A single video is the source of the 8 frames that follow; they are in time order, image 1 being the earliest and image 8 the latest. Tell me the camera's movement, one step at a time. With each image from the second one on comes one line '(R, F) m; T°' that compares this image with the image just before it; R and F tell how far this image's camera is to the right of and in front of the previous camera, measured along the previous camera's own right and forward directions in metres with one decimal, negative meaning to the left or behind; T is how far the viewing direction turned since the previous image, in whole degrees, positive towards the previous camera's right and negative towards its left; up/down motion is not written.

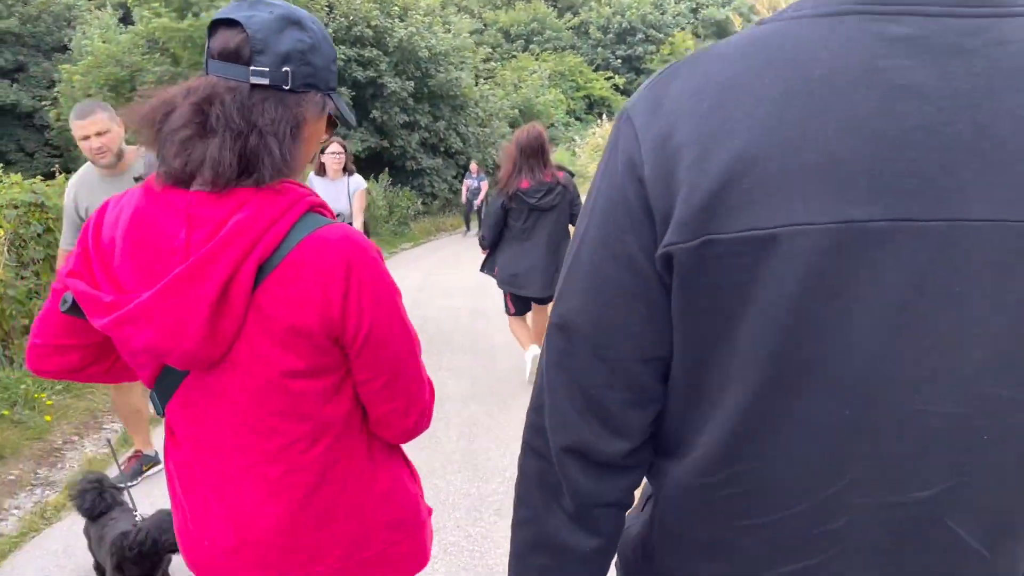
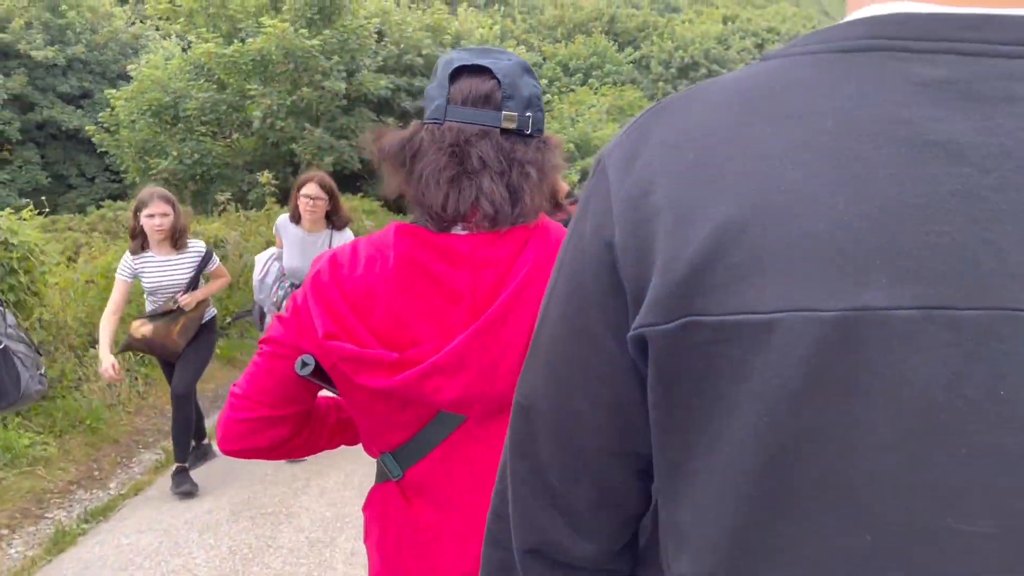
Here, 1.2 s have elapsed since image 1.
(+0.1, +1.0) m; -4°
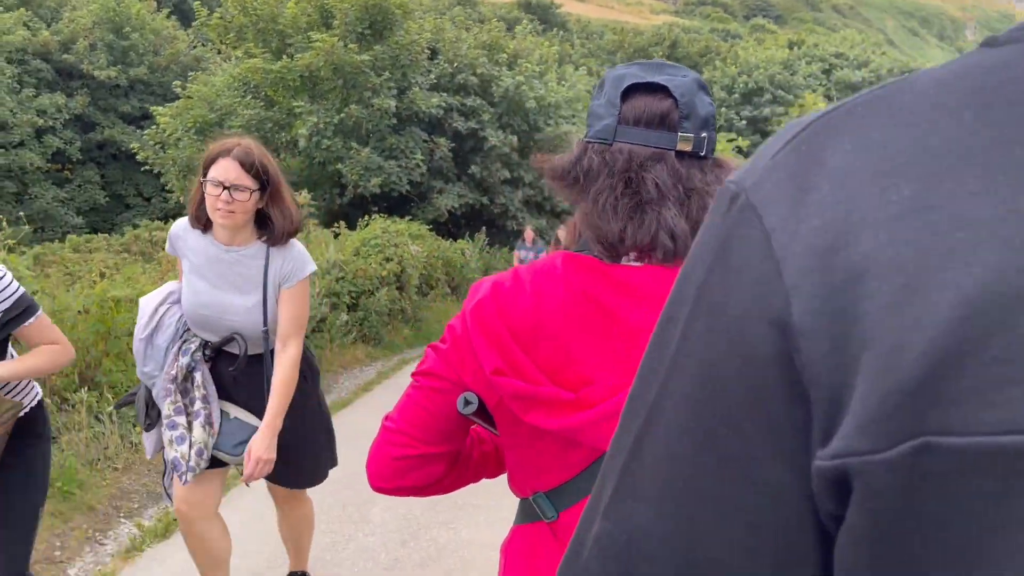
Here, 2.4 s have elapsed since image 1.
(-0.1, +1.0) m; -4°
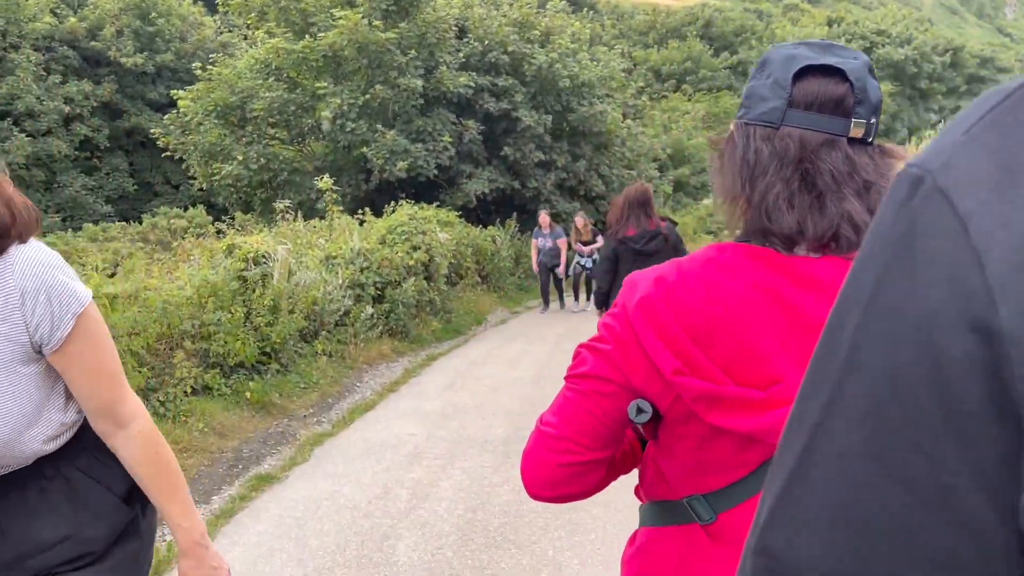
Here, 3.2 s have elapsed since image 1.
(-0.1, +0.6) m; -2°
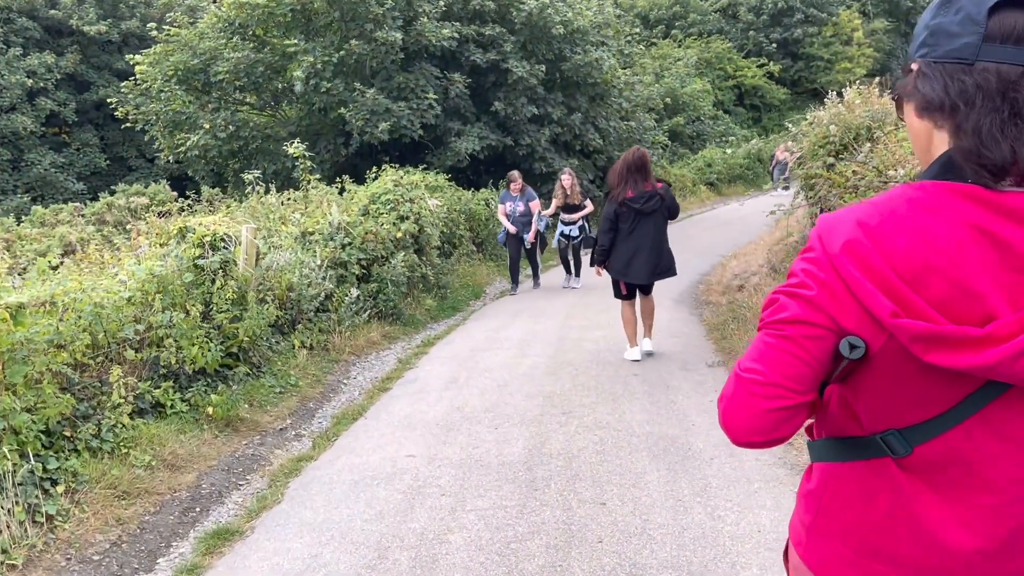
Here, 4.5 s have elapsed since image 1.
(-0.1, +1.0) m; +1°
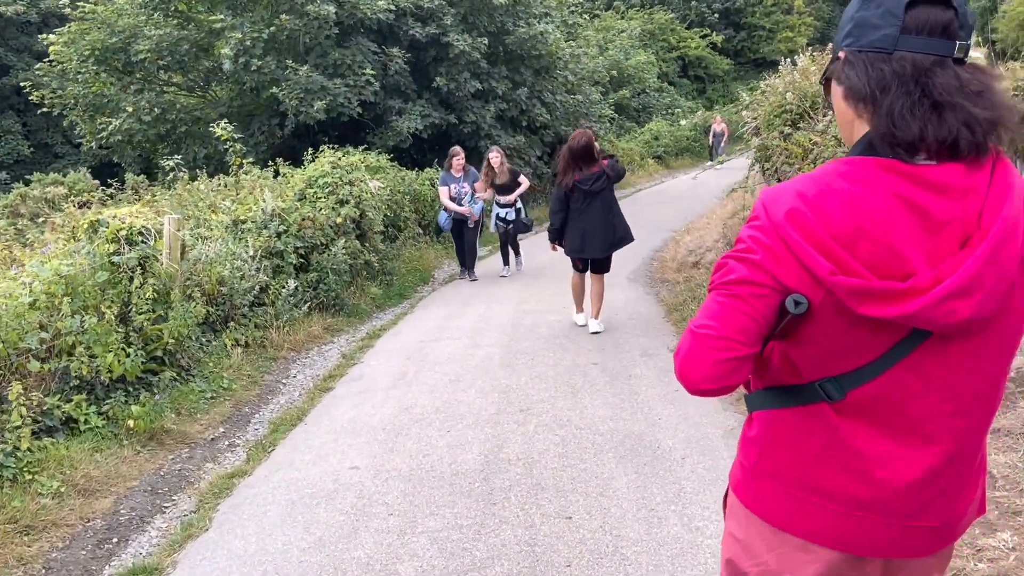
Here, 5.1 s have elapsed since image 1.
(0.0, +0.4) m; +3°
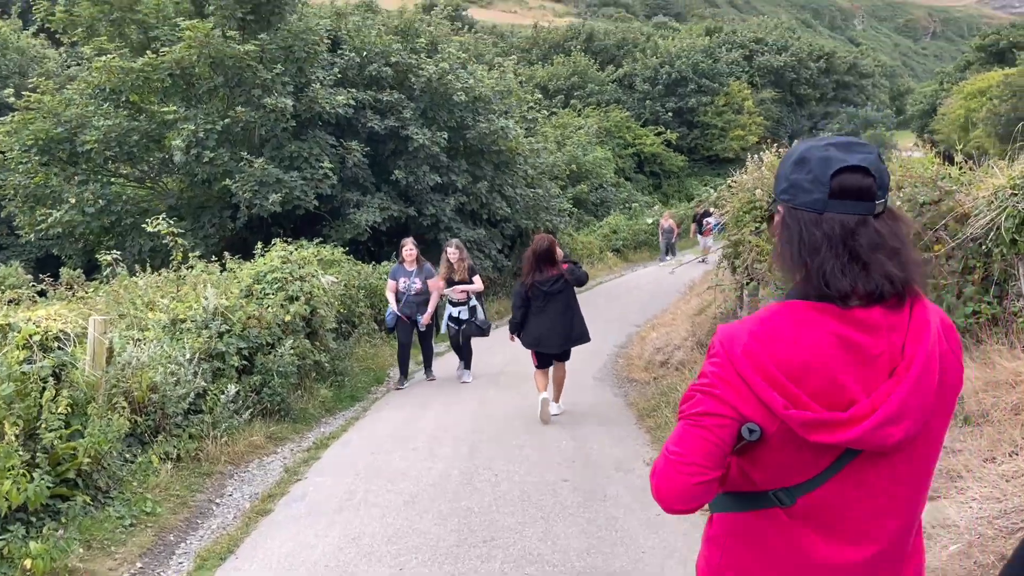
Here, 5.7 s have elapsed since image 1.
(0.0, +0.4) m; +3°
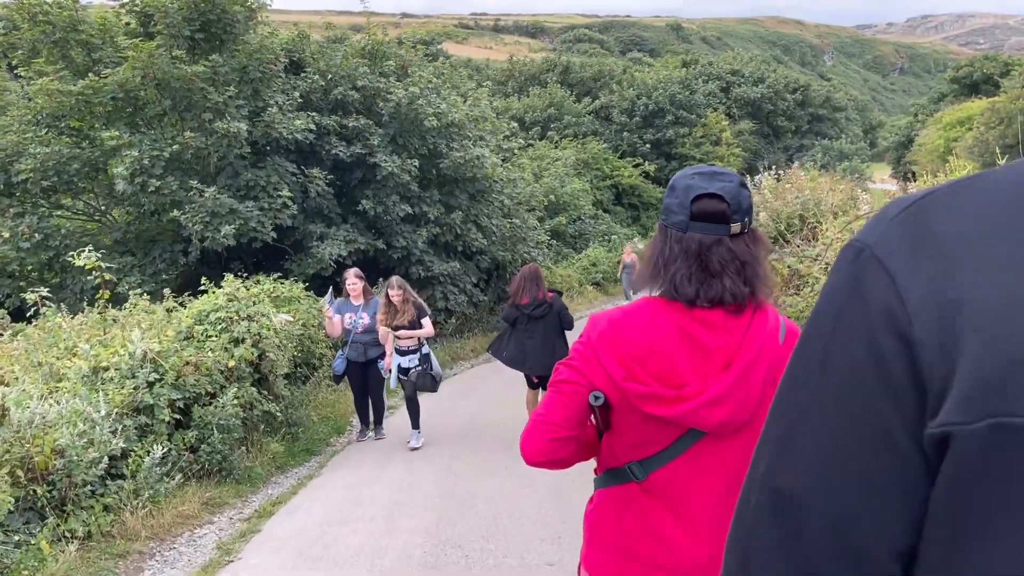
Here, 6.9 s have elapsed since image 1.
(0.0, +0.8) m; +2°
